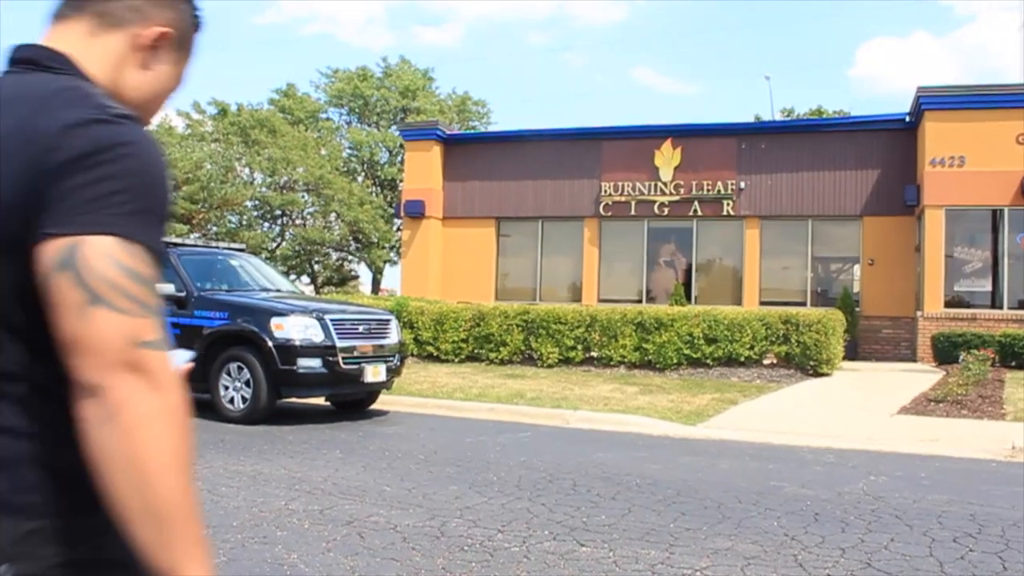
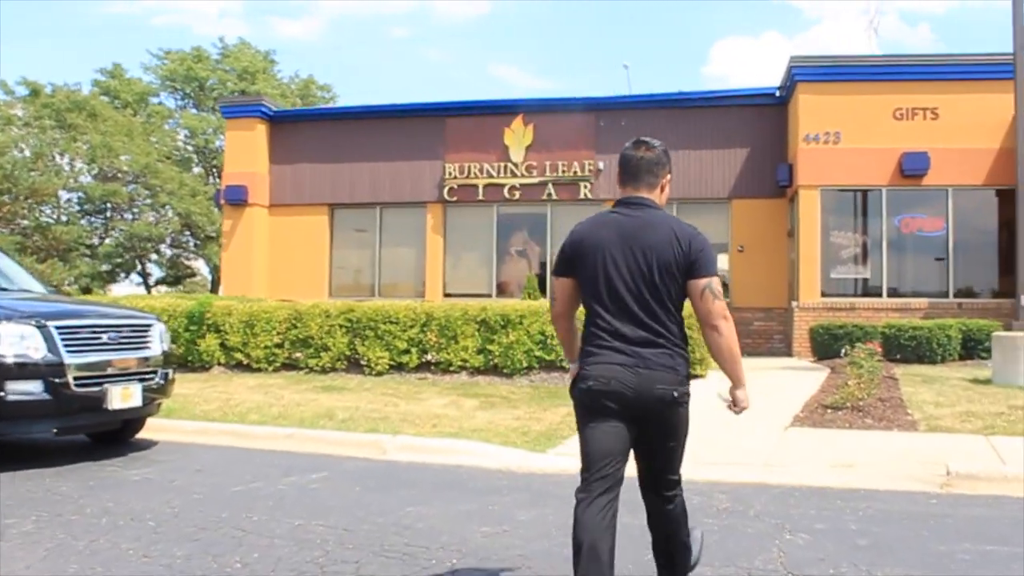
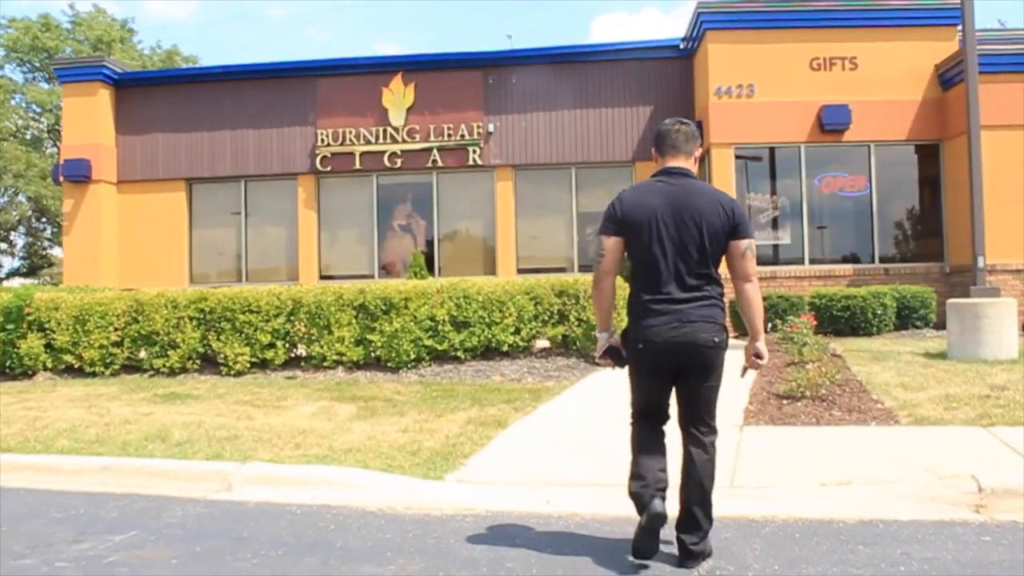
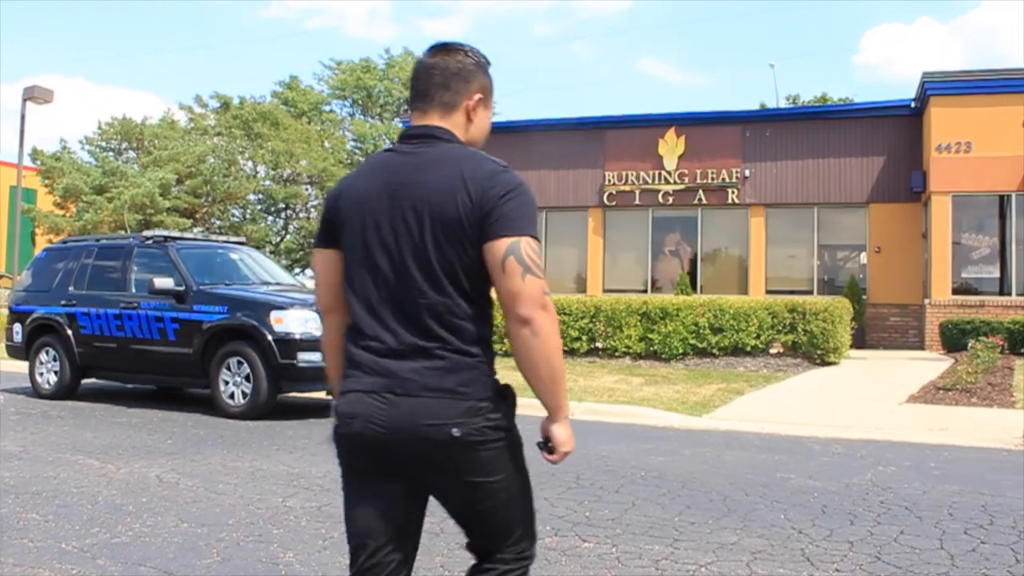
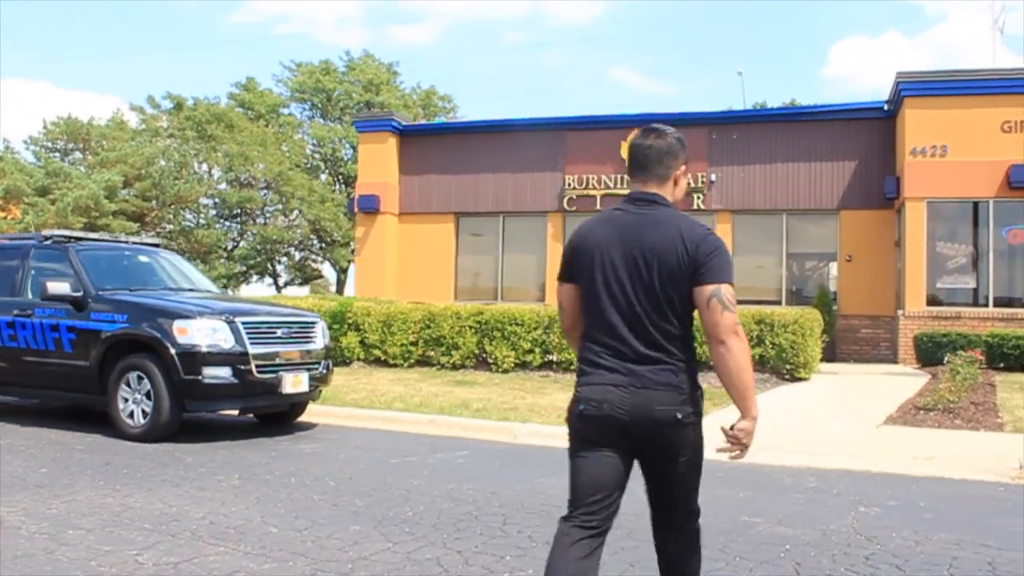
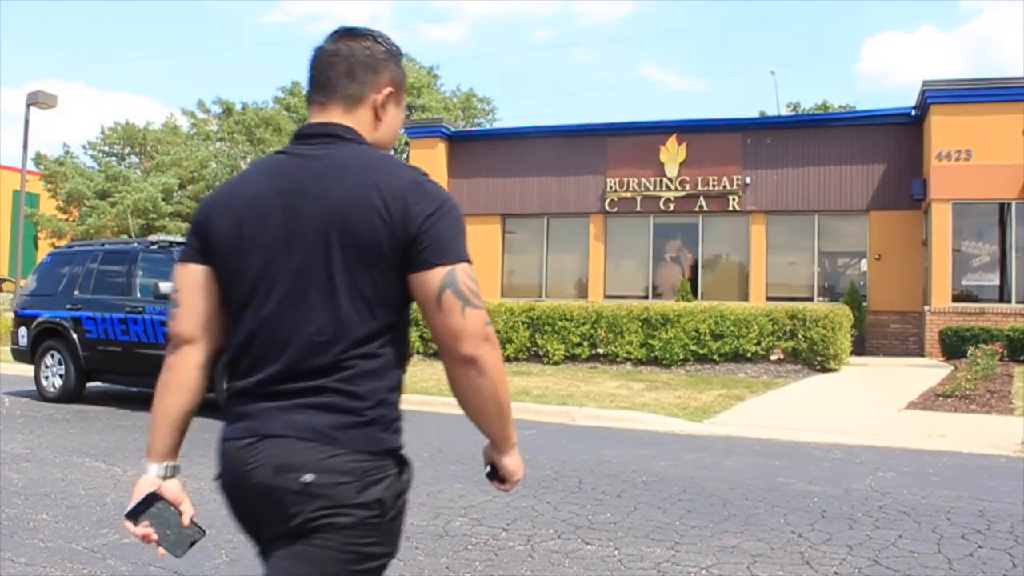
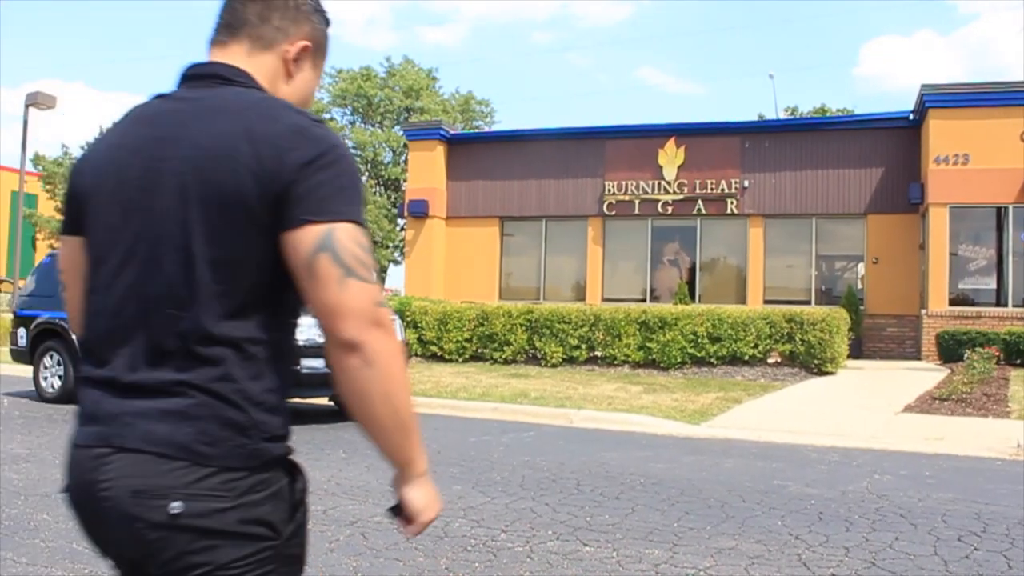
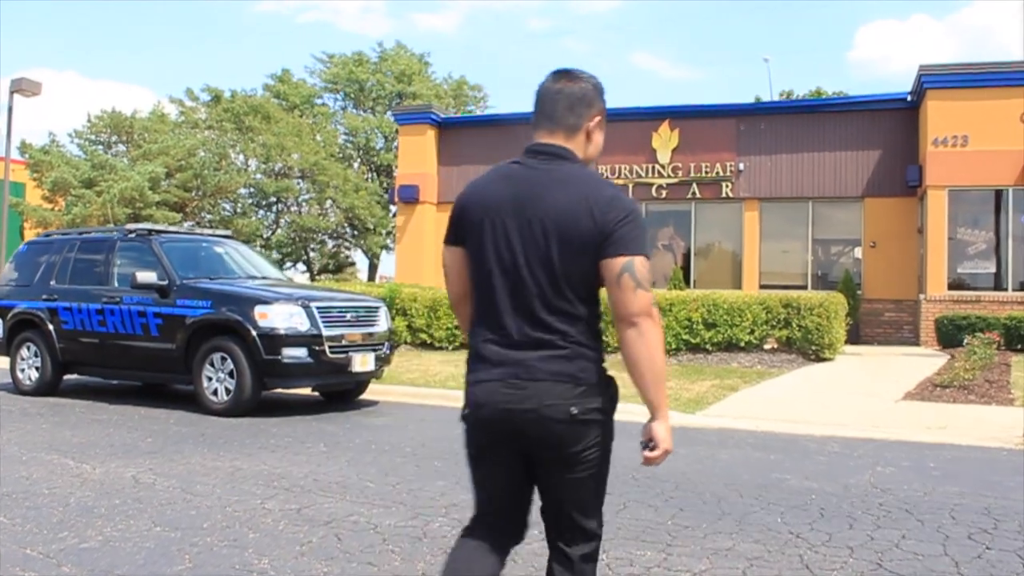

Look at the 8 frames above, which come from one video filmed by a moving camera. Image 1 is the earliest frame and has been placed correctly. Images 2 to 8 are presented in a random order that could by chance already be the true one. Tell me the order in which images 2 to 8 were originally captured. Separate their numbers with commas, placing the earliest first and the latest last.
7, 6, 4, 8, 5, 2, 3
